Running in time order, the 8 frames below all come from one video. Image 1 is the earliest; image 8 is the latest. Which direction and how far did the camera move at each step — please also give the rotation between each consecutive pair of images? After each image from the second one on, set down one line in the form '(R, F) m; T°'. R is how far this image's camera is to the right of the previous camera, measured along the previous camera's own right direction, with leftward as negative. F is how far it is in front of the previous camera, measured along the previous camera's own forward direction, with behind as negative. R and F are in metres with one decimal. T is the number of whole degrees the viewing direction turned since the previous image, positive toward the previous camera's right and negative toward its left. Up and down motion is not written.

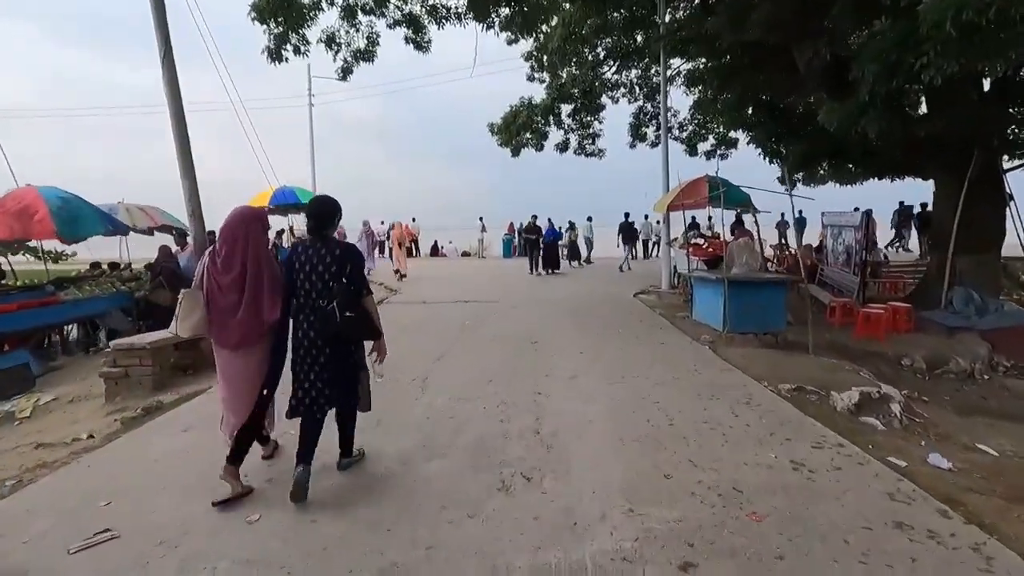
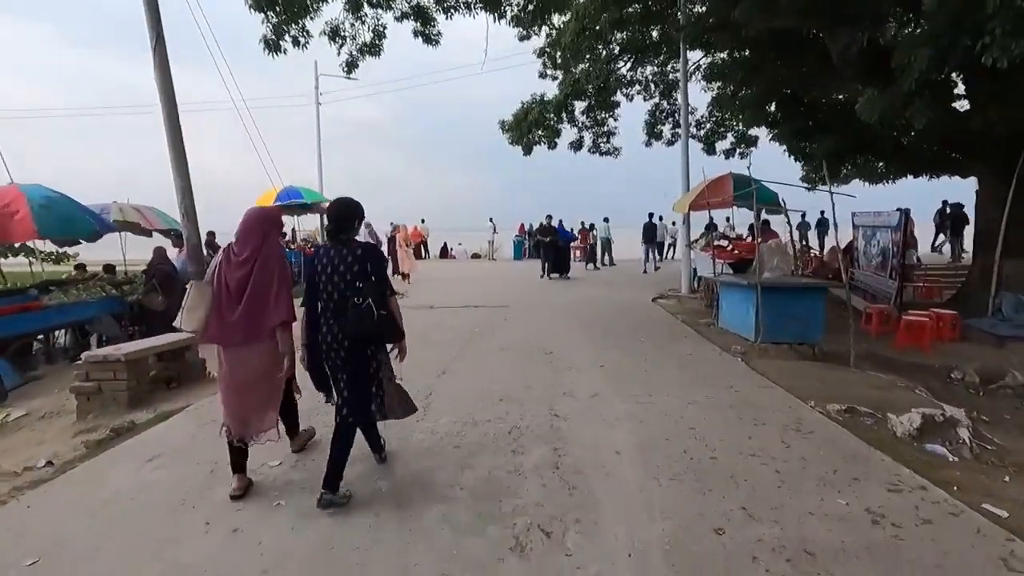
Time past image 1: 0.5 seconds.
(0.0, +0.7) m; -1°
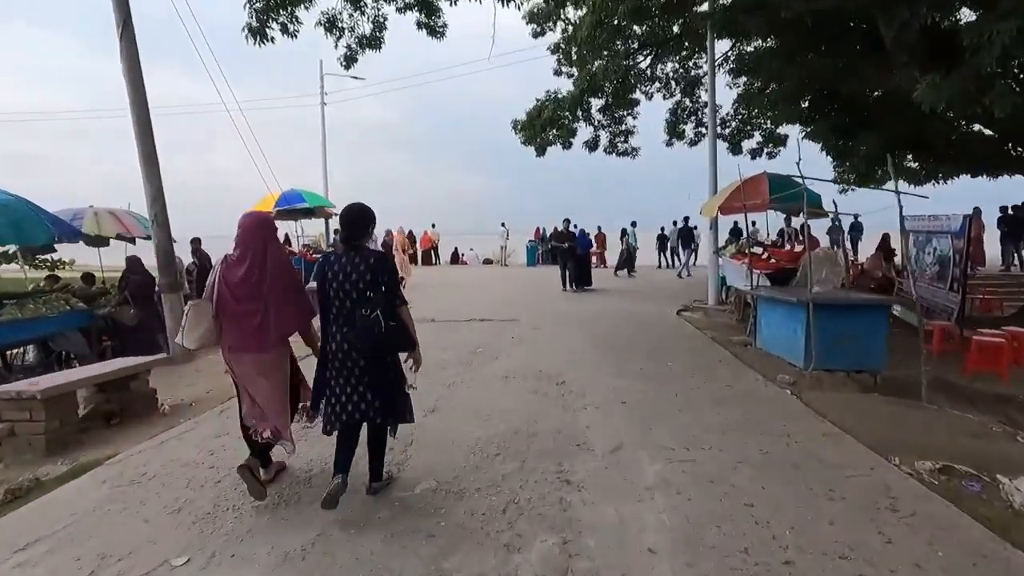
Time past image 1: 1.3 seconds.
(+0.1, +1.1) m; -2°
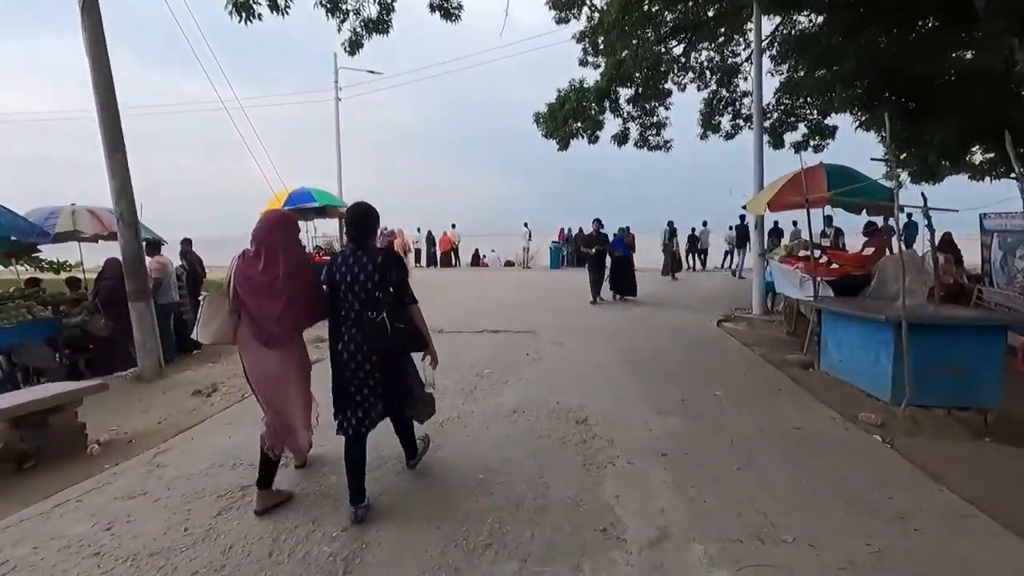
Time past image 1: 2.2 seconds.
(+0.1, +1.2) m; -3°
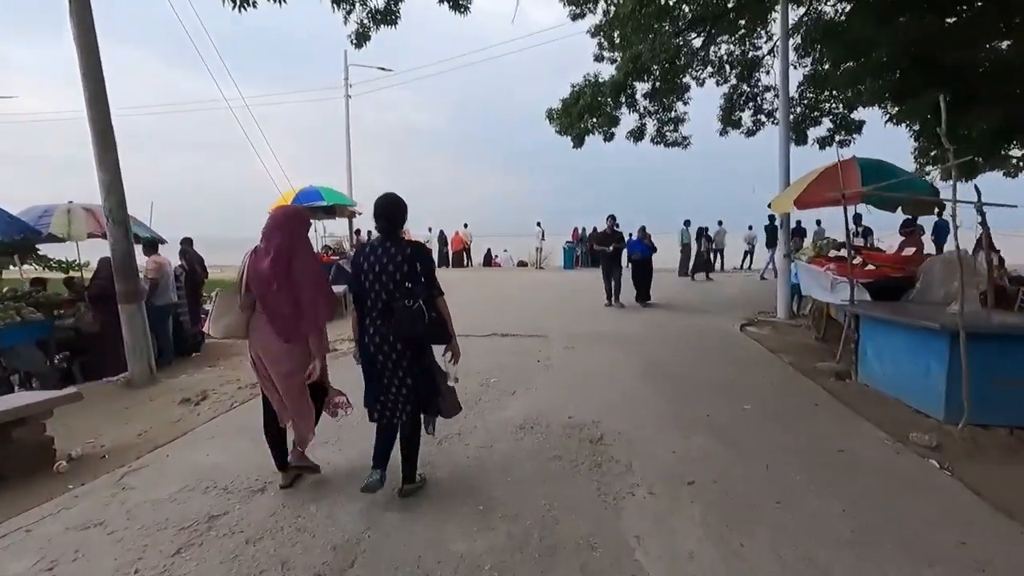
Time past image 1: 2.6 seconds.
(+0.1, +0.5) m; -1°
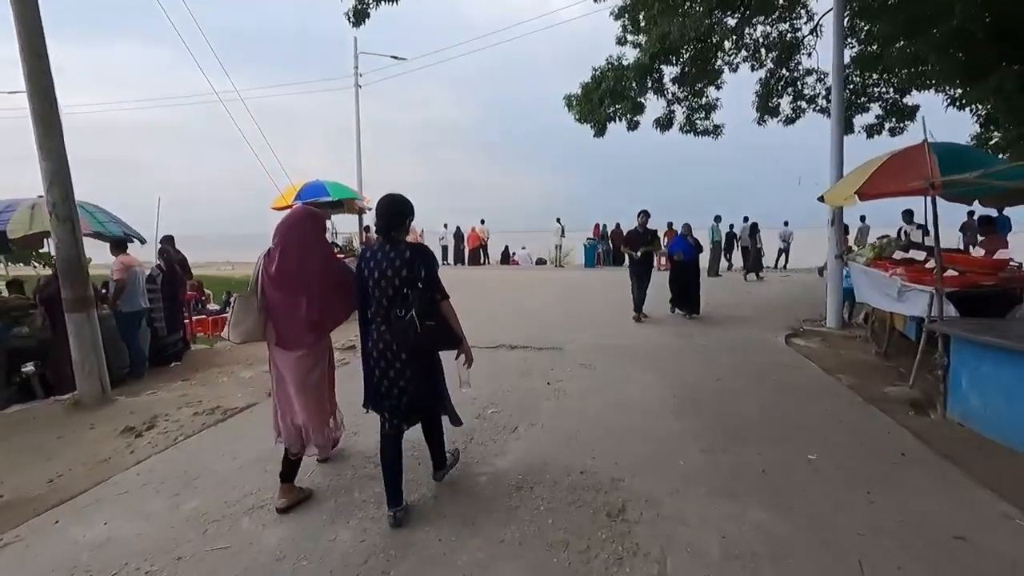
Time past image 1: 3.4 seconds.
(+0.2, +1.1) m; -2°
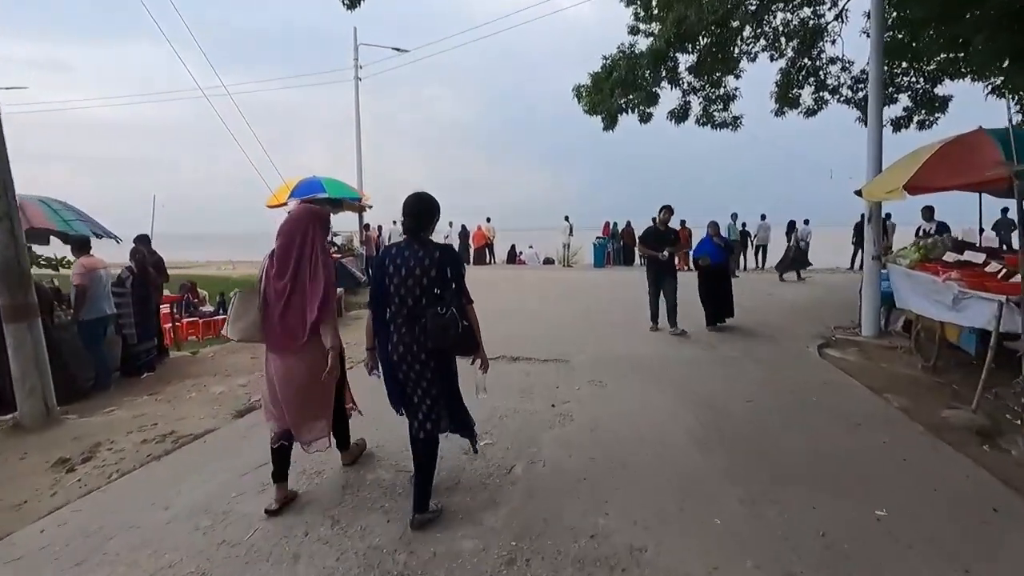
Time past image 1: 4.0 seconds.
(+0.1, +0.8) m; -1°
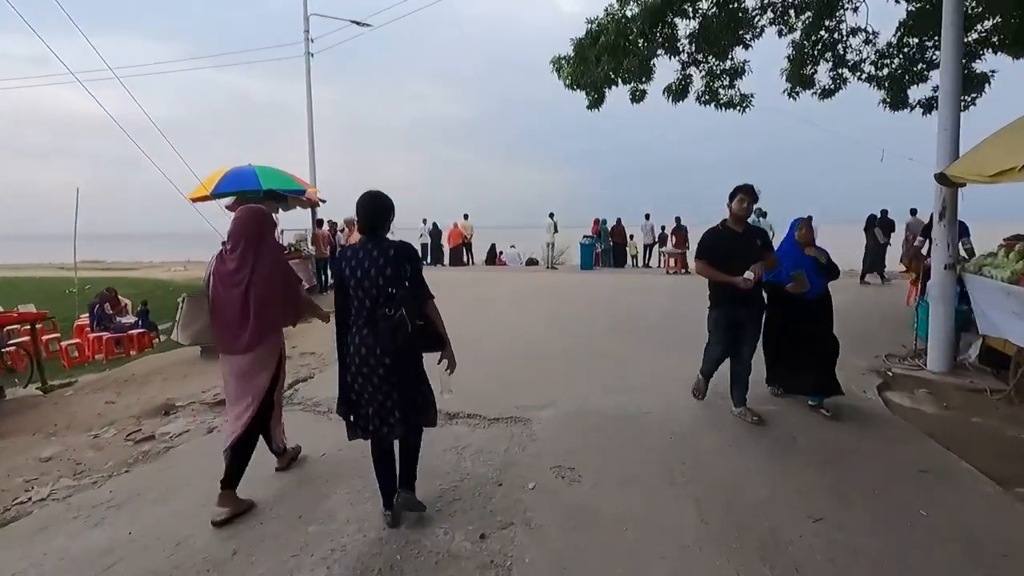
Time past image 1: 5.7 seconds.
(+0.5, +2.2) m; +1°
